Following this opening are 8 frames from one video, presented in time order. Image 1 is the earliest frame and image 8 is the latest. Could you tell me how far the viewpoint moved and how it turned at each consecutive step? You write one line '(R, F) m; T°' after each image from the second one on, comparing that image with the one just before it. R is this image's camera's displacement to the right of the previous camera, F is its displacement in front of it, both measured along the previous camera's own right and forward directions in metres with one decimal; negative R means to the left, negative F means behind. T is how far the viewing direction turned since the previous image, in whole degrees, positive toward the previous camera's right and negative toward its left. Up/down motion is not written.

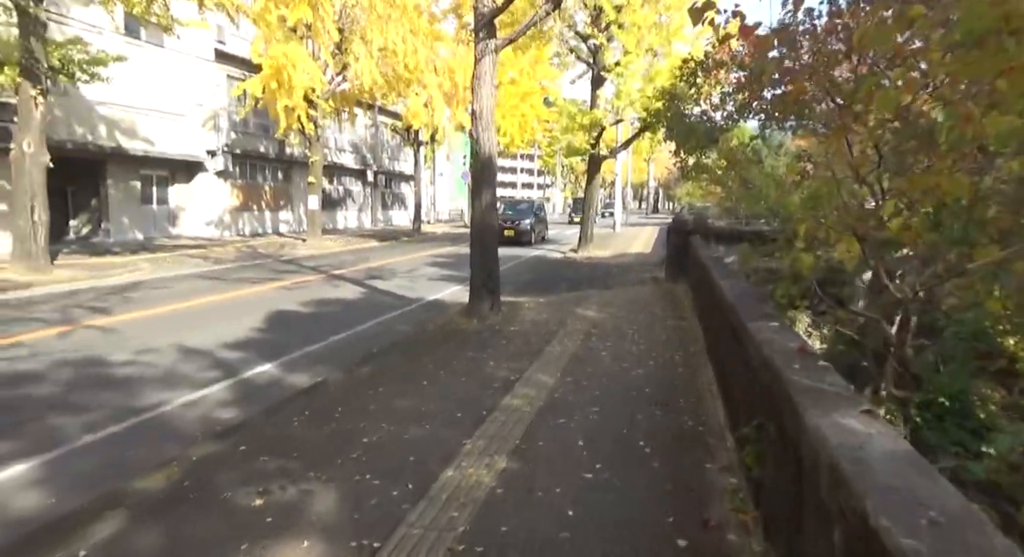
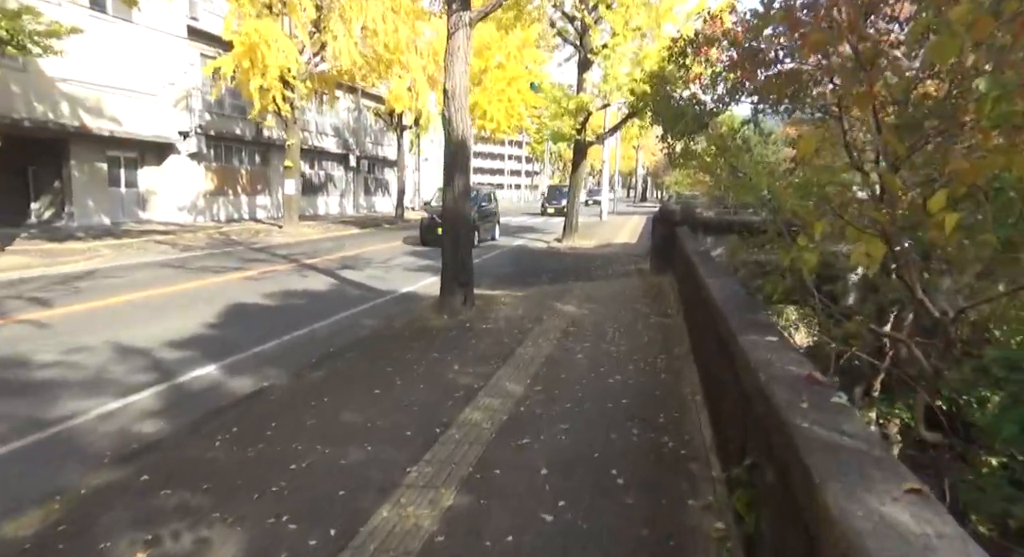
(+0.2, +0.6) m; +1°
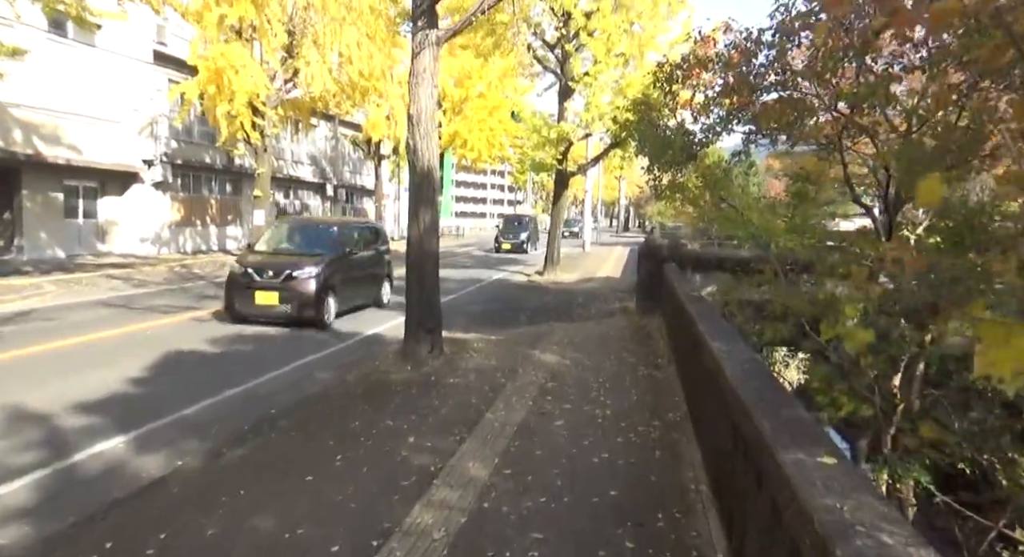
(+0.1, +0.9) m; +2°
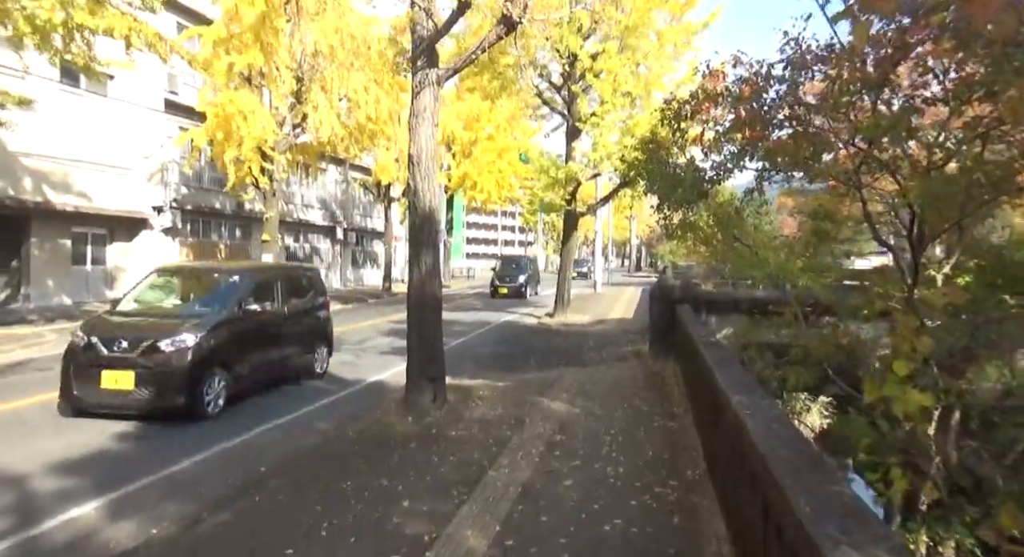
(+0.1, +0.3) m; -1°
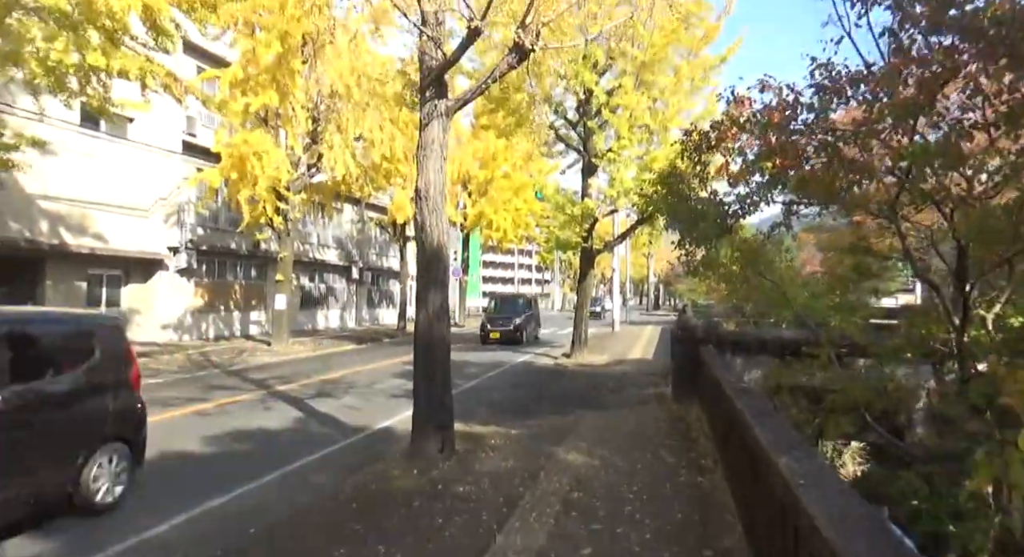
(0.0, +0.4) m; -2°
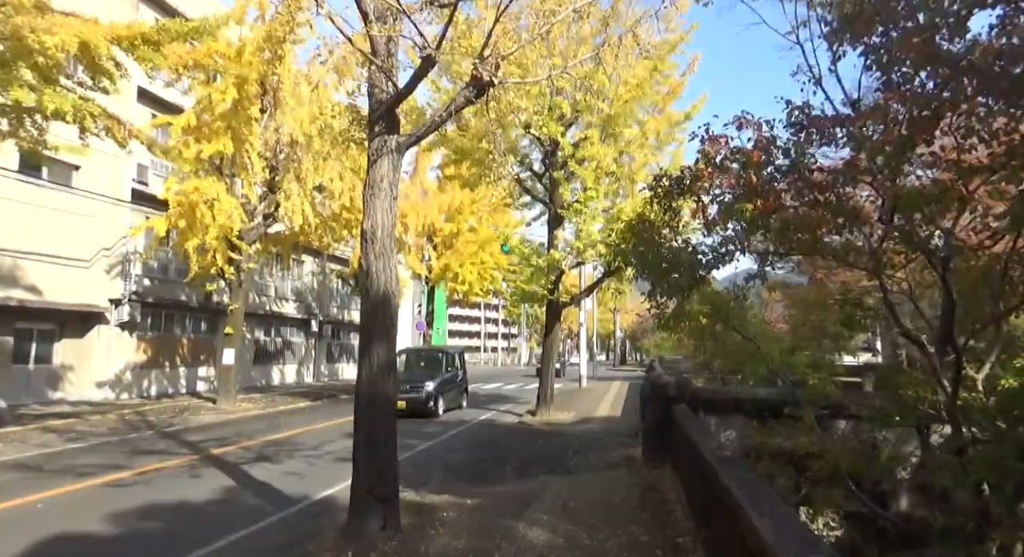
(+0.1, +0.6) m; +3°
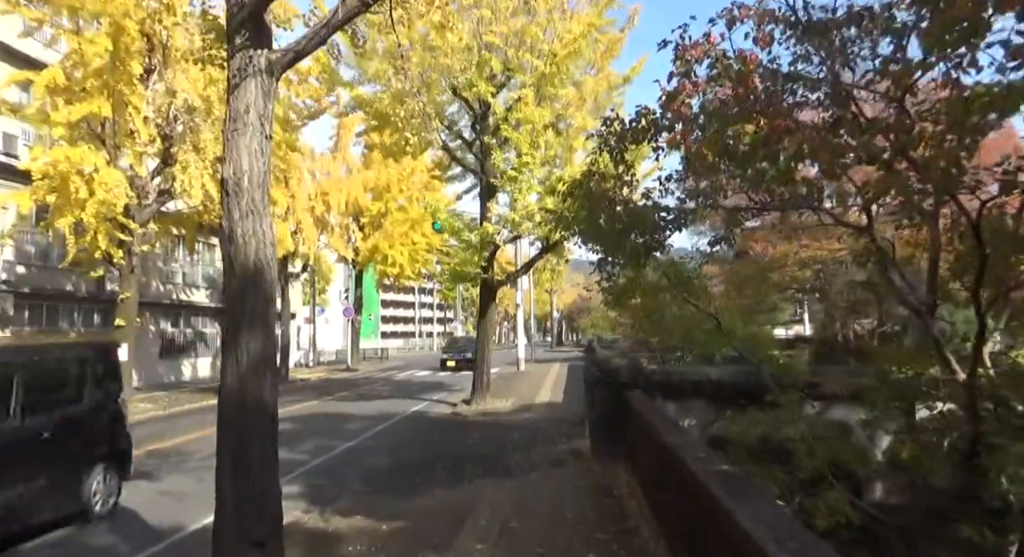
(+0.1, +1.4) m; +6°
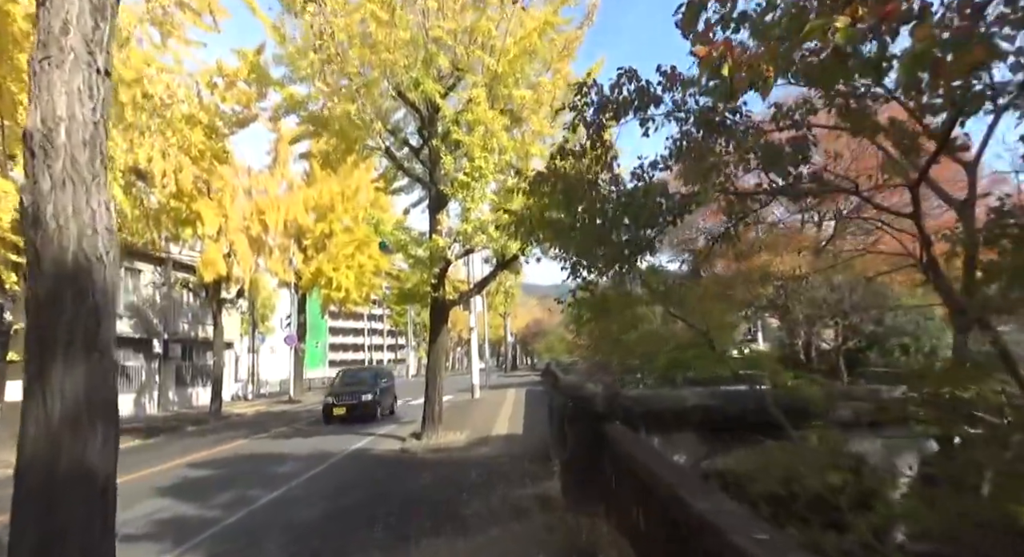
(0.0, +1.3) m; +4°
